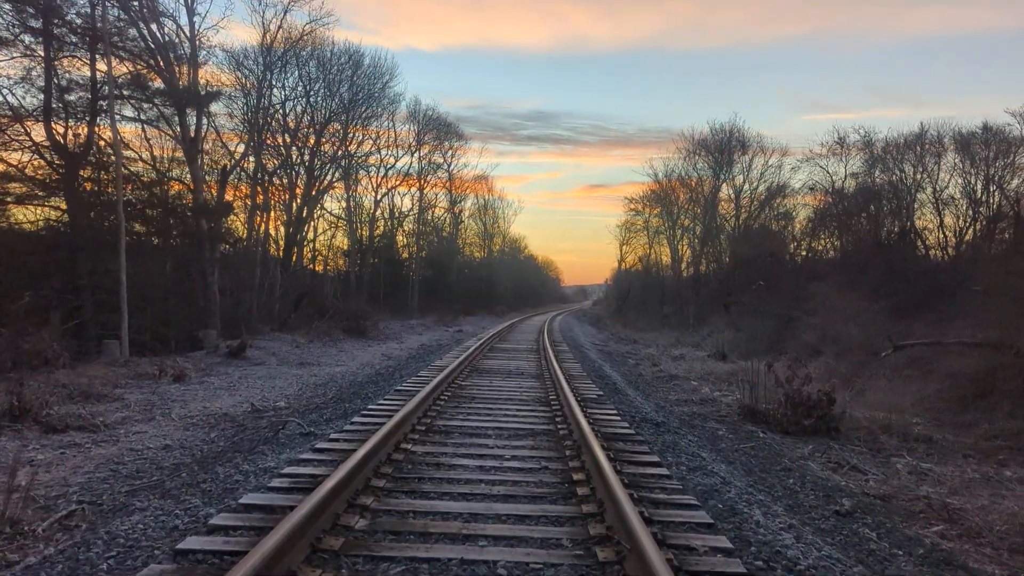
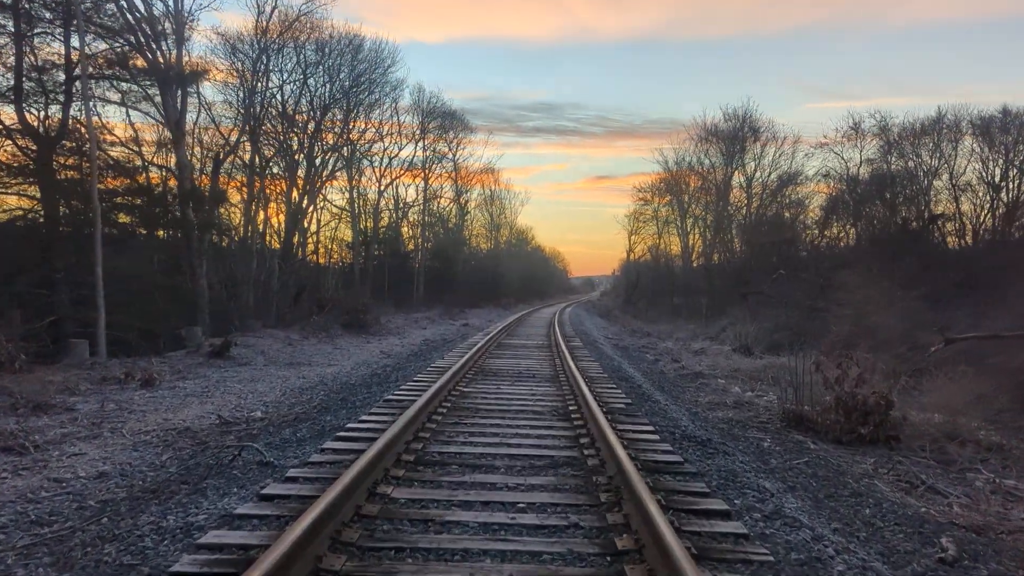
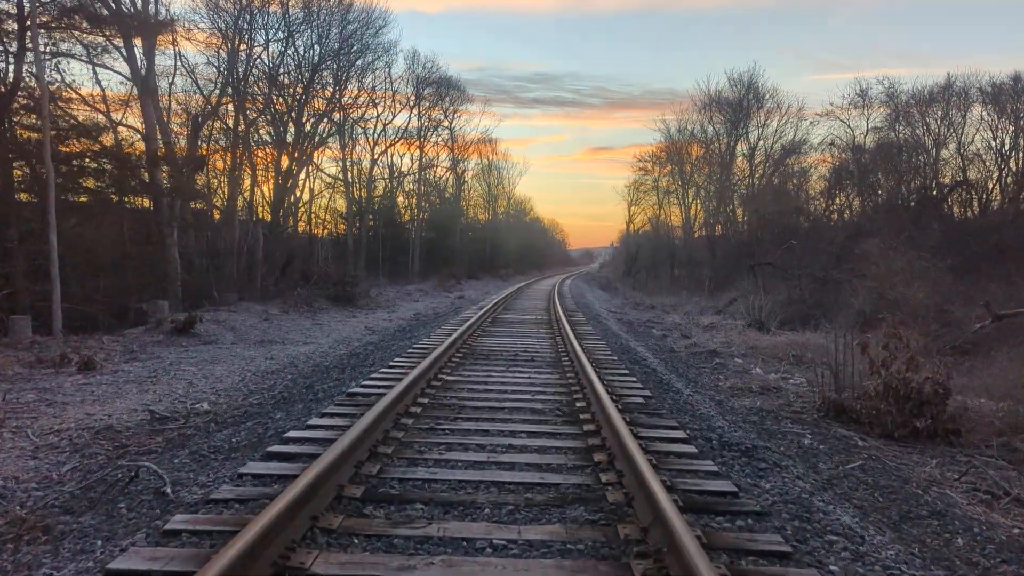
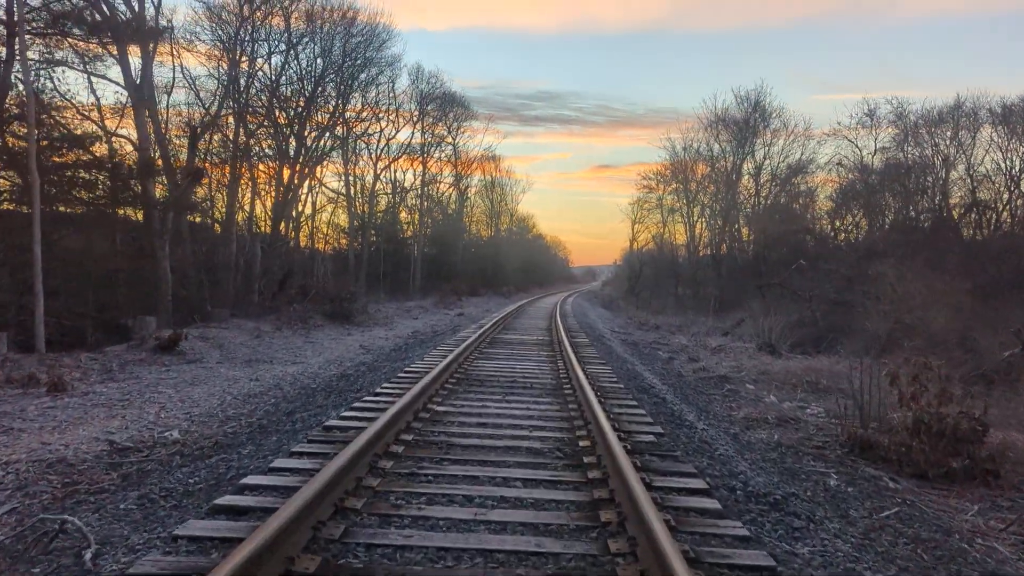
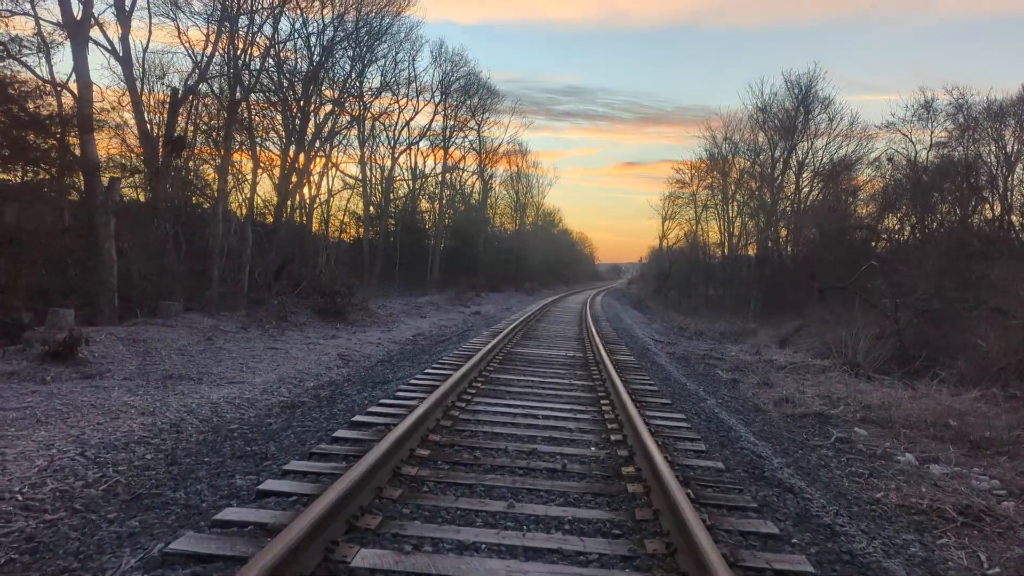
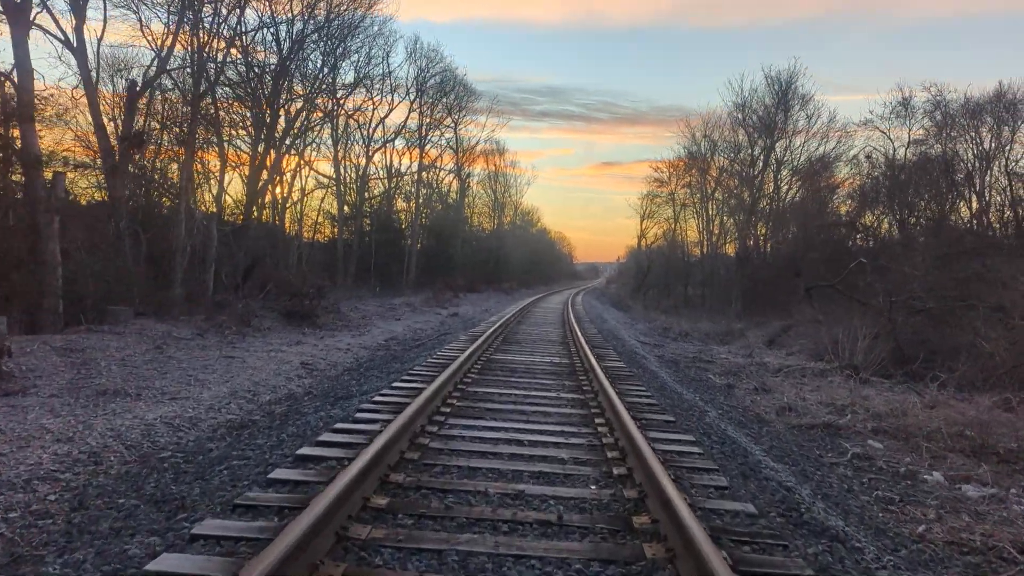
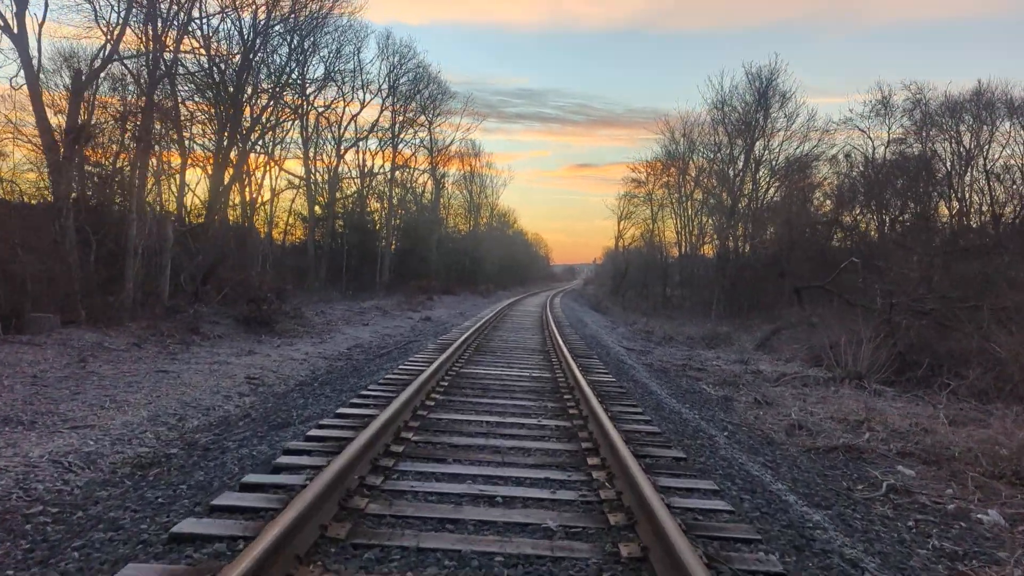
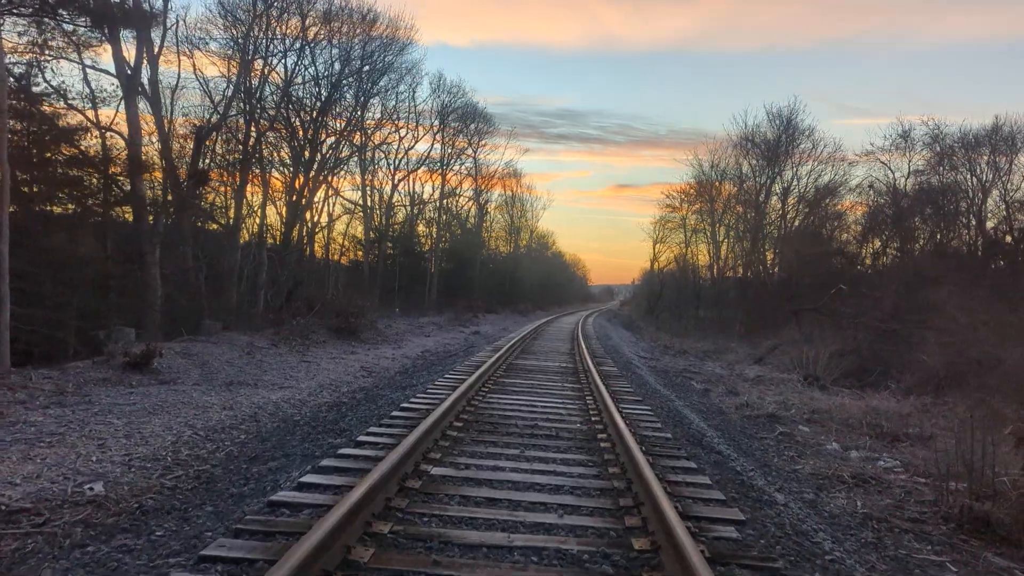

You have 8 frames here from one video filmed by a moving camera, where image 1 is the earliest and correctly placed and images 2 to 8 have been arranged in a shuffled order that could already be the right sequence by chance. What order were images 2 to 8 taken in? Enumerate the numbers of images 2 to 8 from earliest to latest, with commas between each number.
2, 3, 4, 8, 5, 6, 7
